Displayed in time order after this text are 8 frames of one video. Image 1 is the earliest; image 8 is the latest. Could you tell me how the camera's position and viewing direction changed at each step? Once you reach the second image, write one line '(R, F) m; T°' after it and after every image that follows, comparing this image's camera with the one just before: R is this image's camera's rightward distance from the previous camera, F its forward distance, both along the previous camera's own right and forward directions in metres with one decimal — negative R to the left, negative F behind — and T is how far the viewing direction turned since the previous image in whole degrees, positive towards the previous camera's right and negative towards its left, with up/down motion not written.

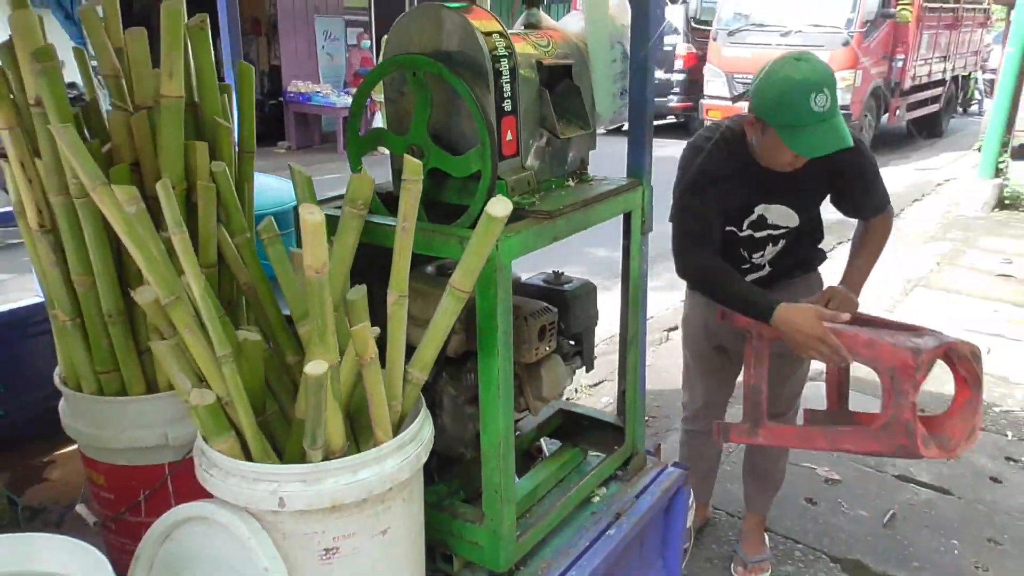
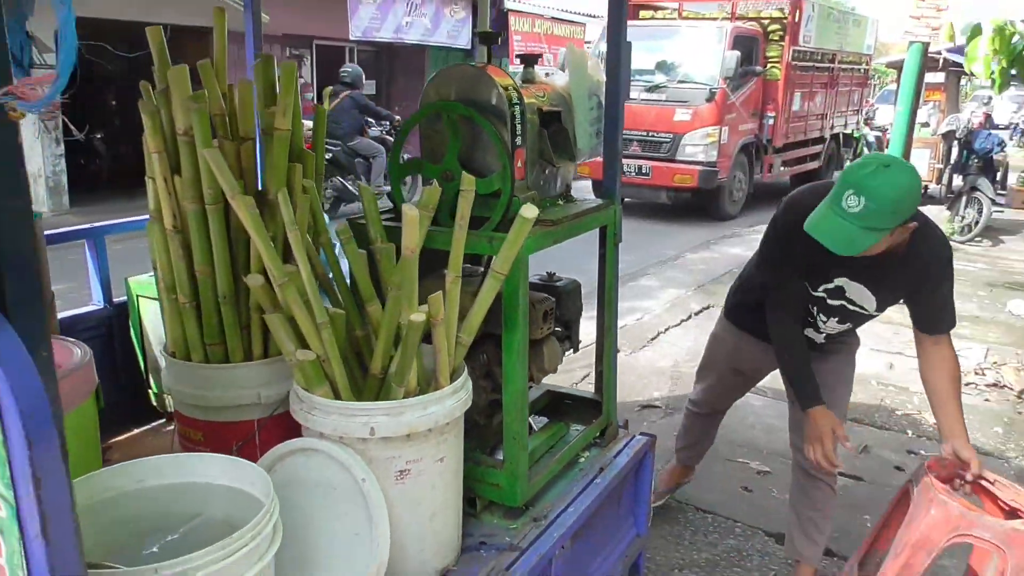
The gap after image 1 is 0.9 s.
(-0.2, -0.4) m; +5°
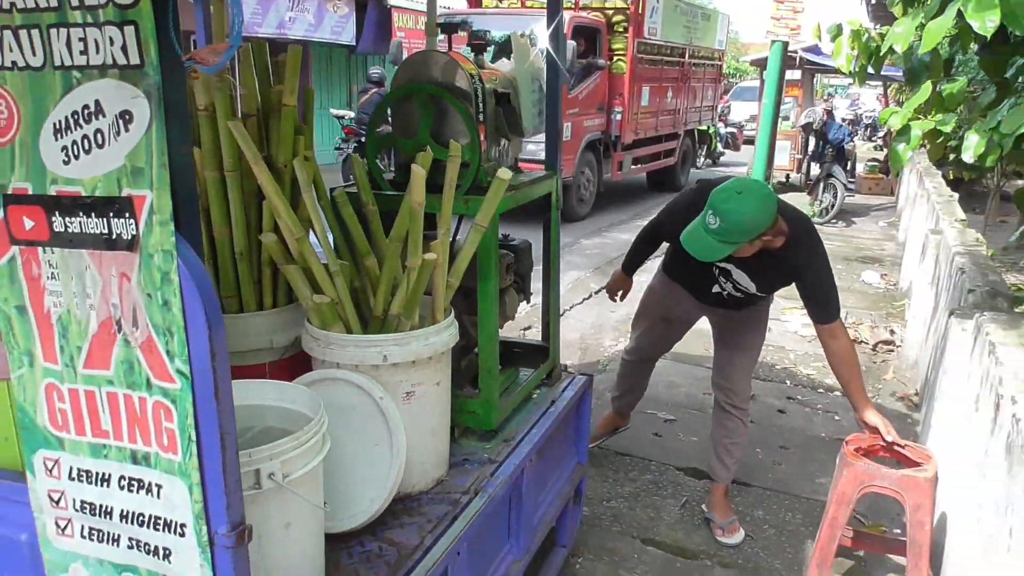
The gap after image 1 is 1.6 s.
(-0.2, -0.3) m; +8°
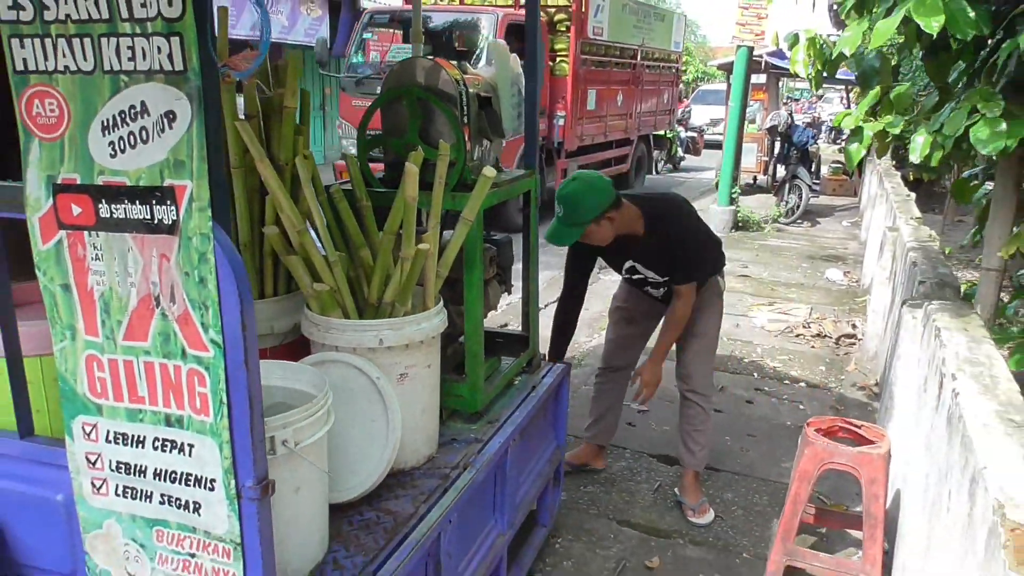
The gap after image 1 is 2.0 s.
(0.0, -0.1) m; +2°
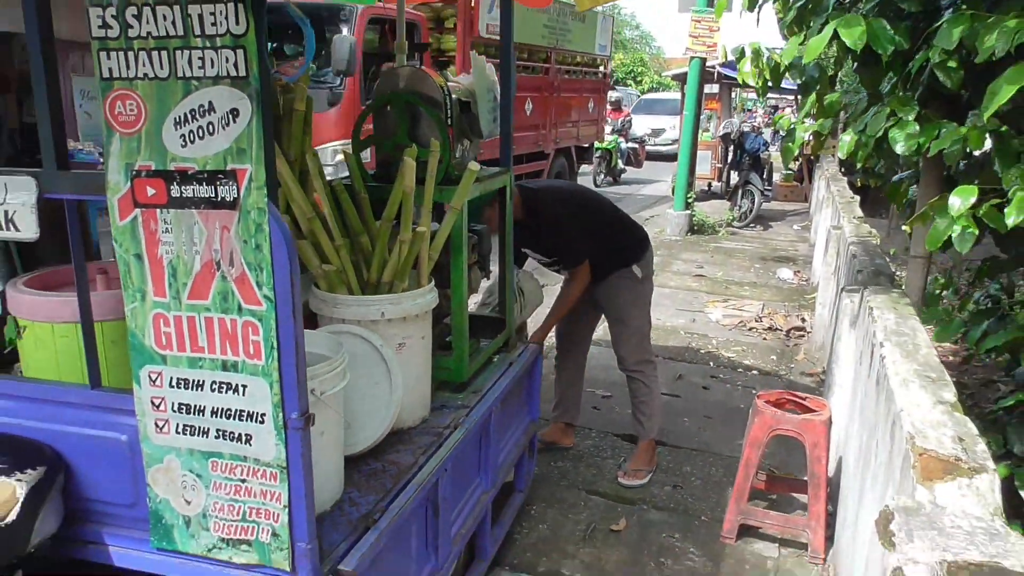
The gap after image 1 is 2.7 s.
(-0.1, -0.3) m; +3°
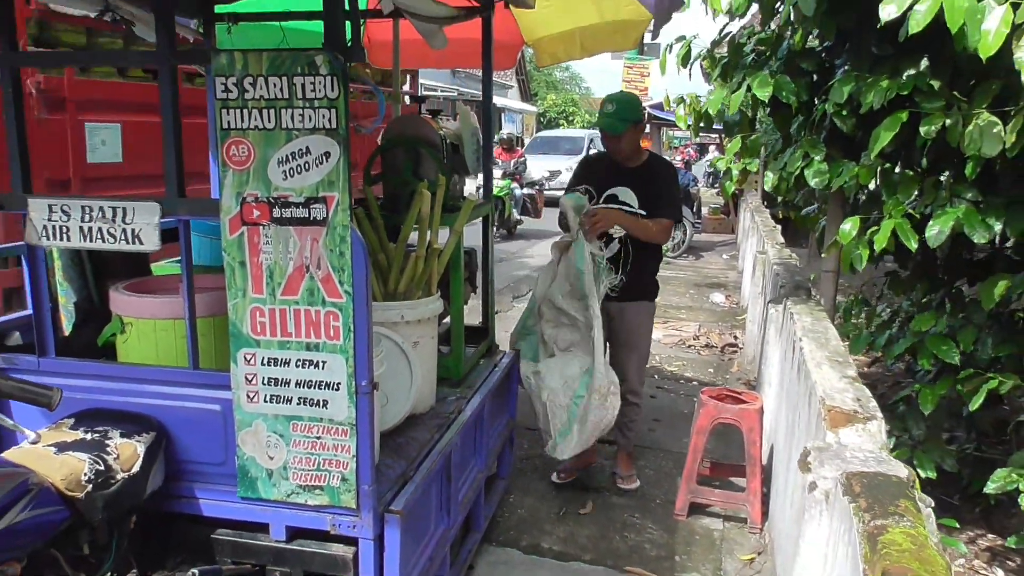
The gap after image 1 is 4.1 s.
(-0.2, -0.5) m; +5°
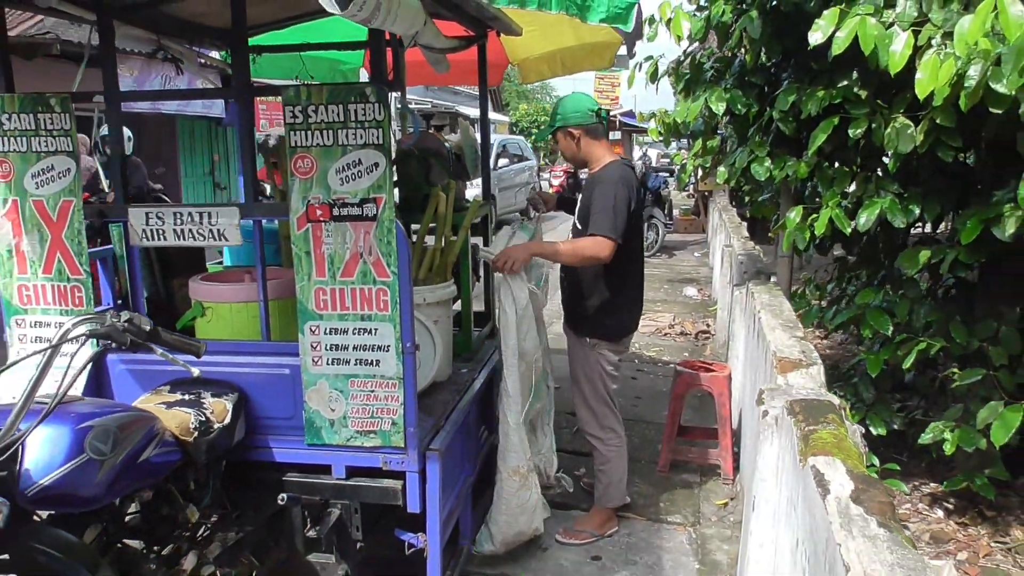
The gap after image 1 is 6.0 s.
(-0.1, -0.5) m; +2°
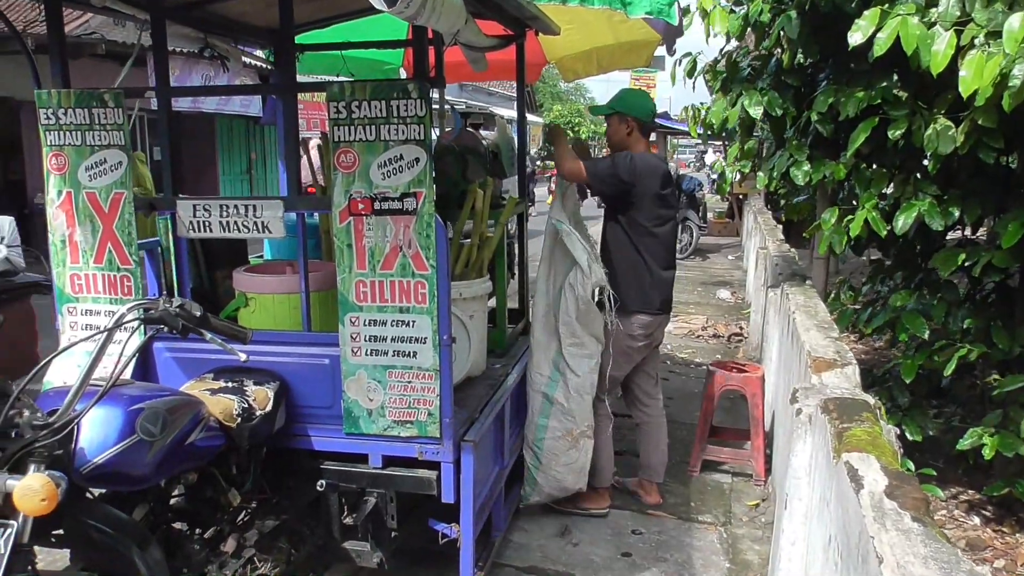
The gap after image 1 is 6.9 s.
(0.0, 0.0) m; -2°
